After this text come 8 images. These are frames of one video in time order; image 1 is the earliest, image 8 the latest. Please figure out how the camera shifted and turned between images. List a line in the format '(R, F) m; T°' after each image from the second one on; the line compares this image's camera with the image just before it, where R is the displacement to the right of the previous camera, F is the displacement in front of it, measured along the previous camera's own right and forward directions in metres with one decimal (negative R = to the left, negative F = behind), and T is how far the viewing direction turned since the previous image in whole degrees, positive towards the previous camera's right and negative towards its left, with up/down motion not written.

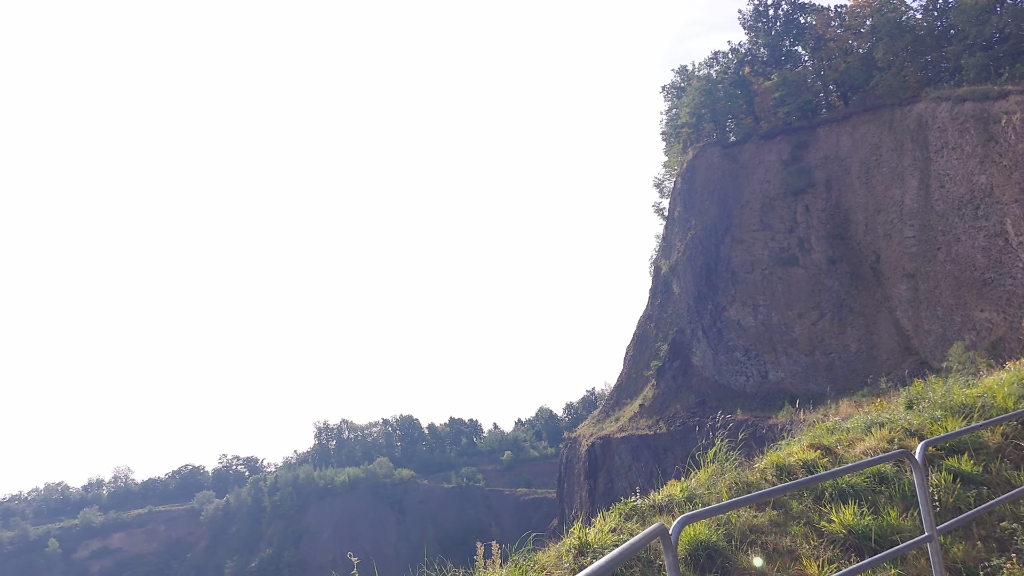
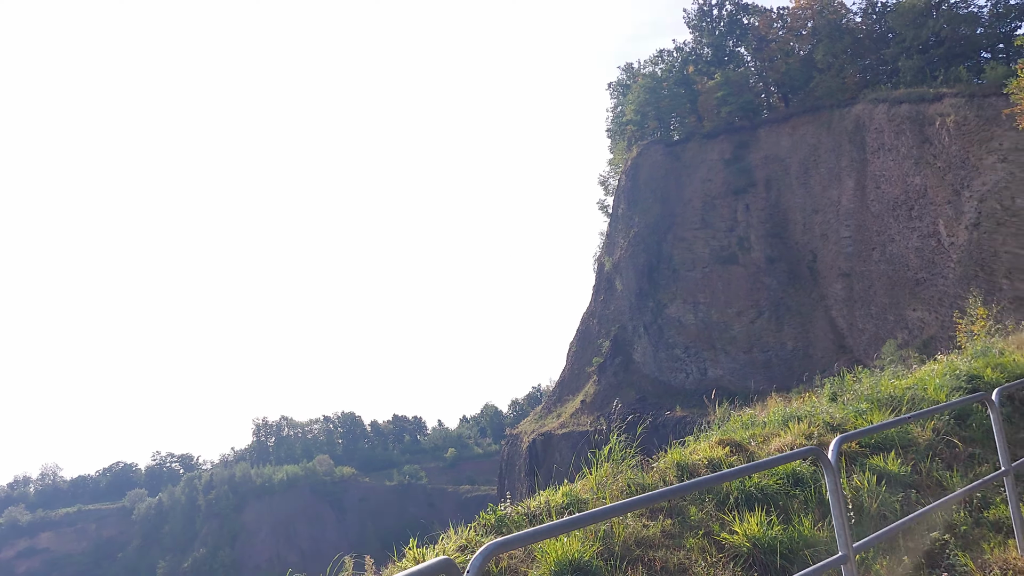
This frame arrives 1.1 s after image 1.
(+0.5, +0.8) m; +4°
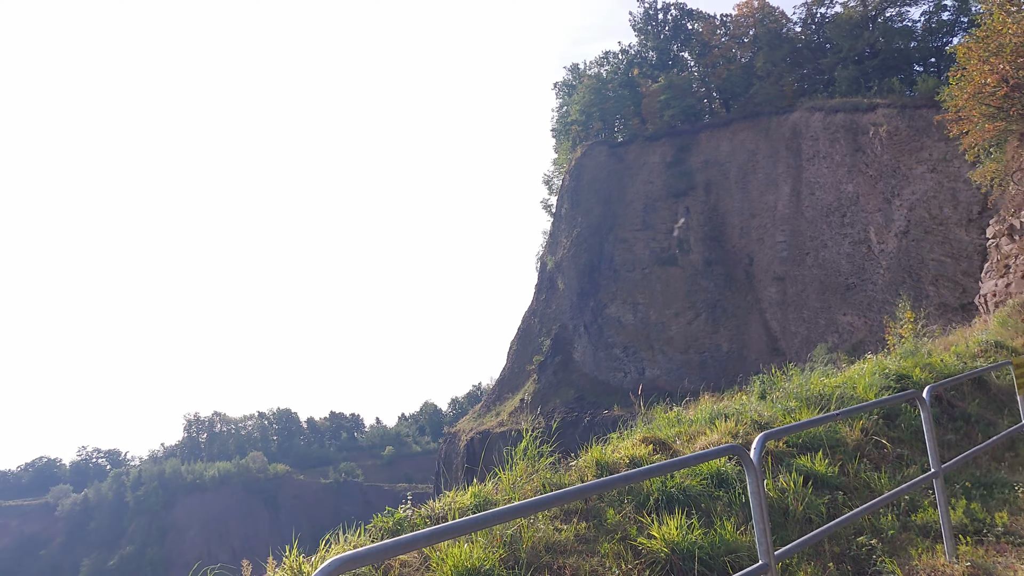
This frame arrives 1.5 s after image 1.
(+0.2, +0.3) m; +4°
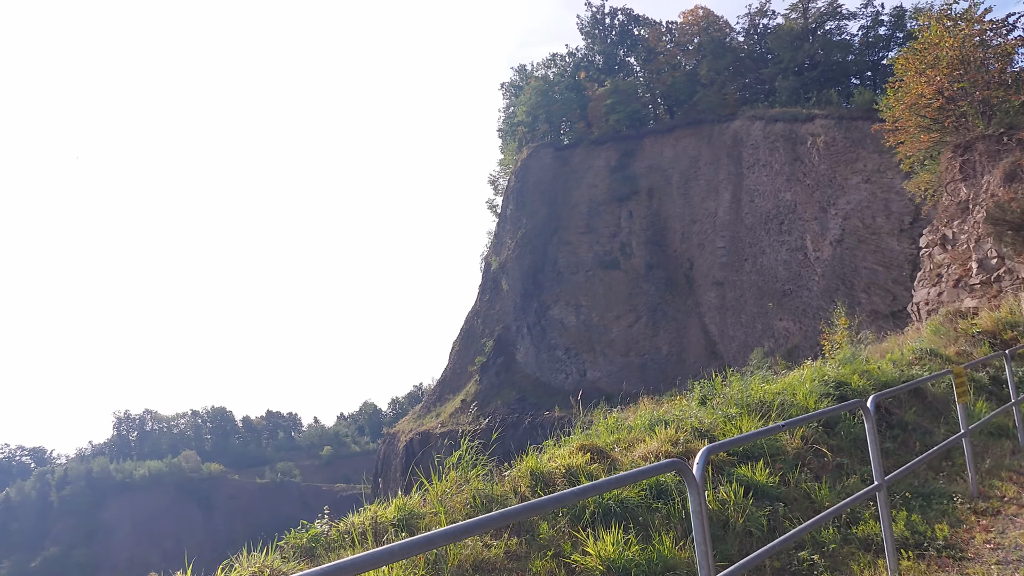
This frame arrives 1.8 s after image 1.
(+0.1, +0.2) m; +4°
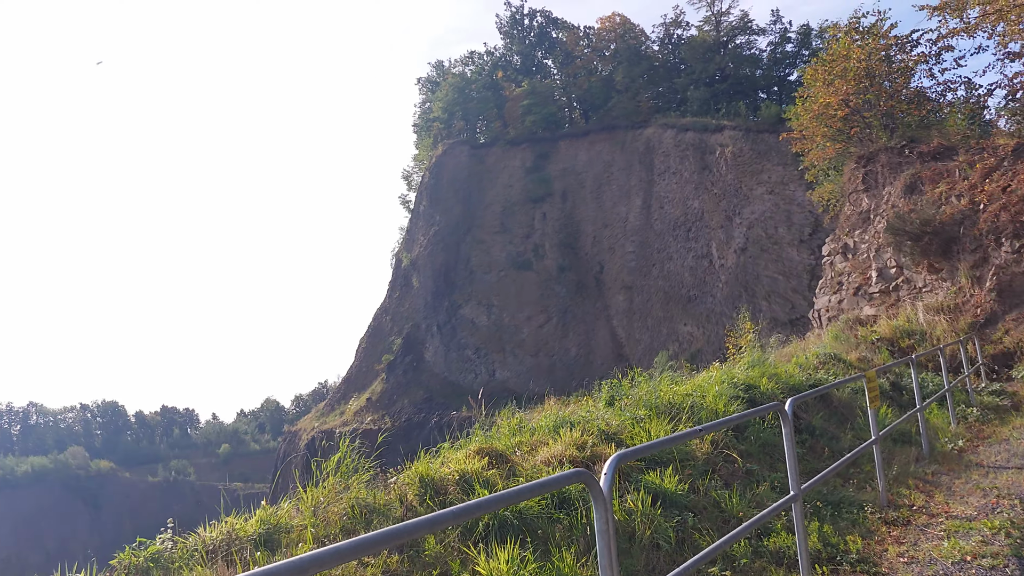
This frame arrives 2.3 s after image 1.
(+0.1, +0.4) m; +6°
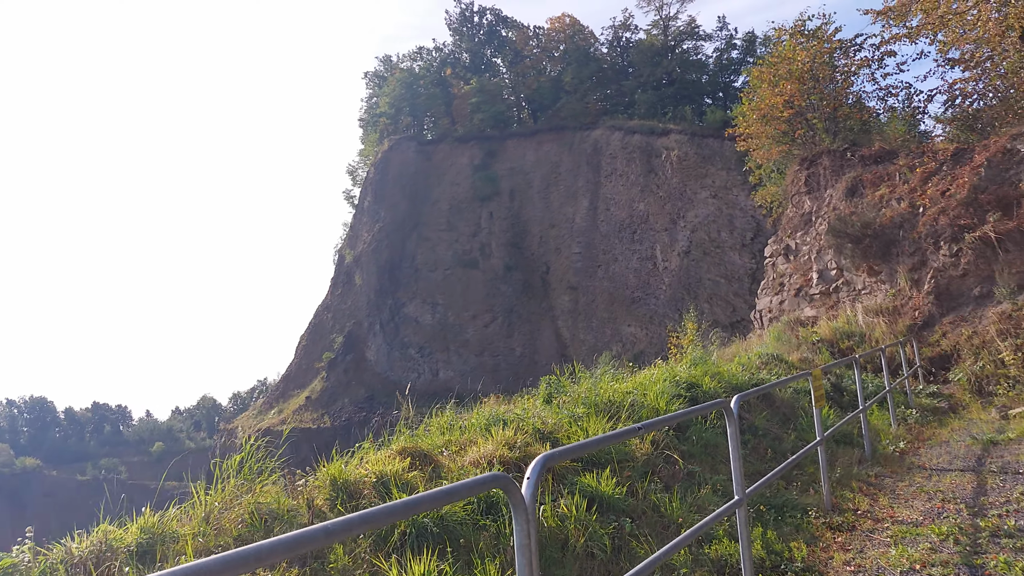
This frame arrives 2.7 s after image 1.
(+0.1, +0.3) m; +4°
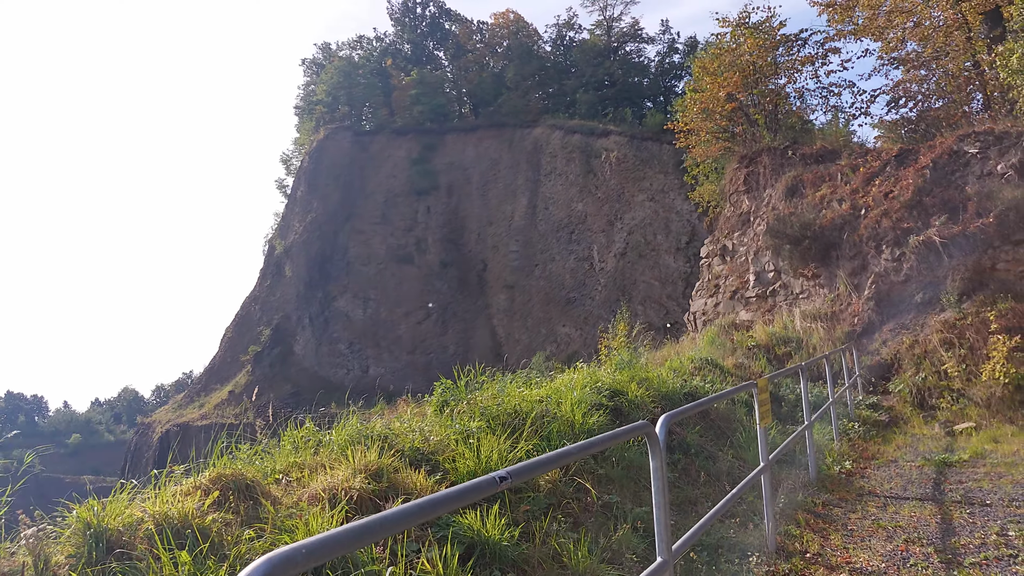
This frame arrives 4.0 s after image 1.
(+0.2, +0.9) m; +4°
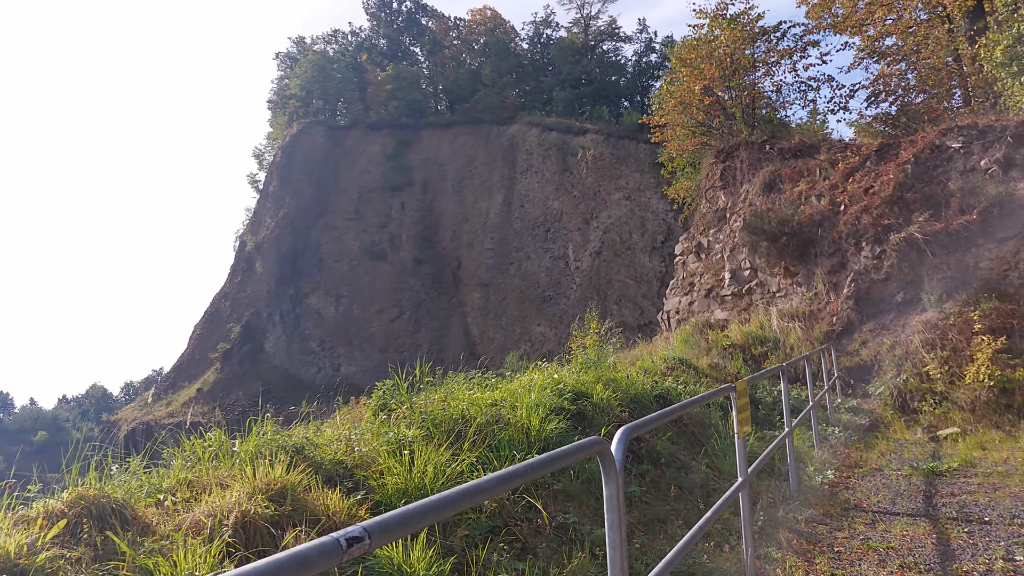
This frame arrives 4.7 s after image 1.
(+0.1, +0.5) m; +2°
